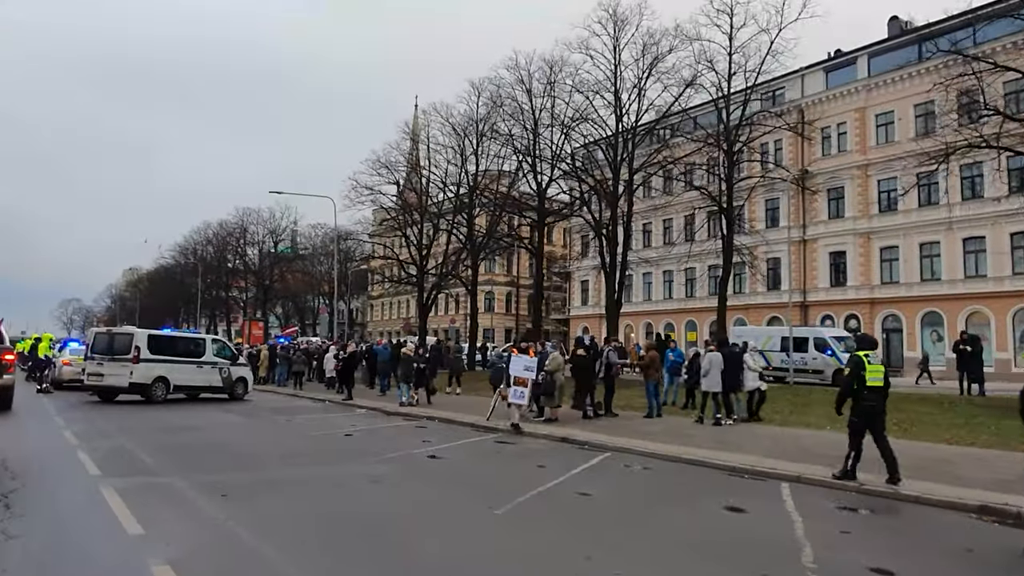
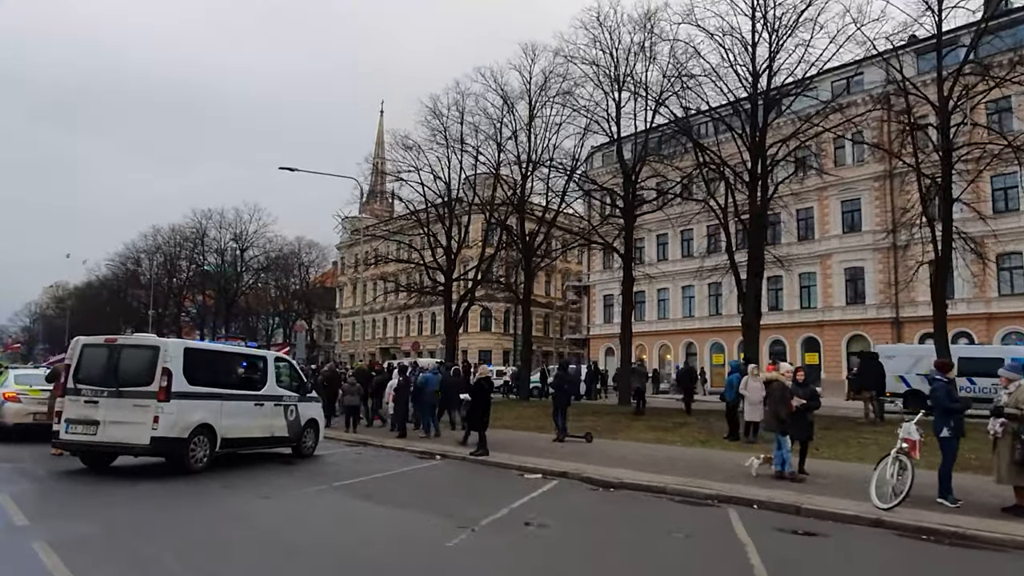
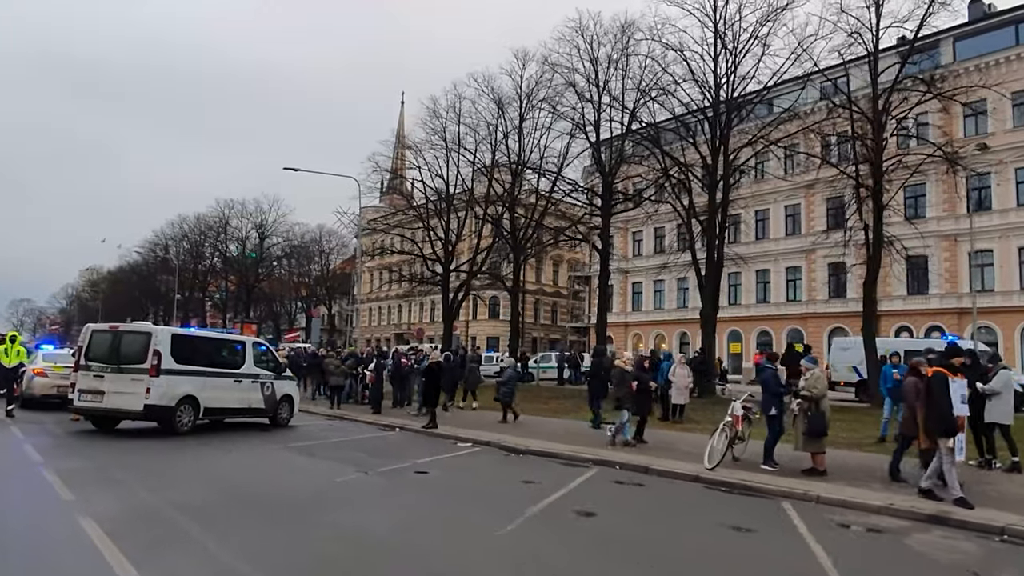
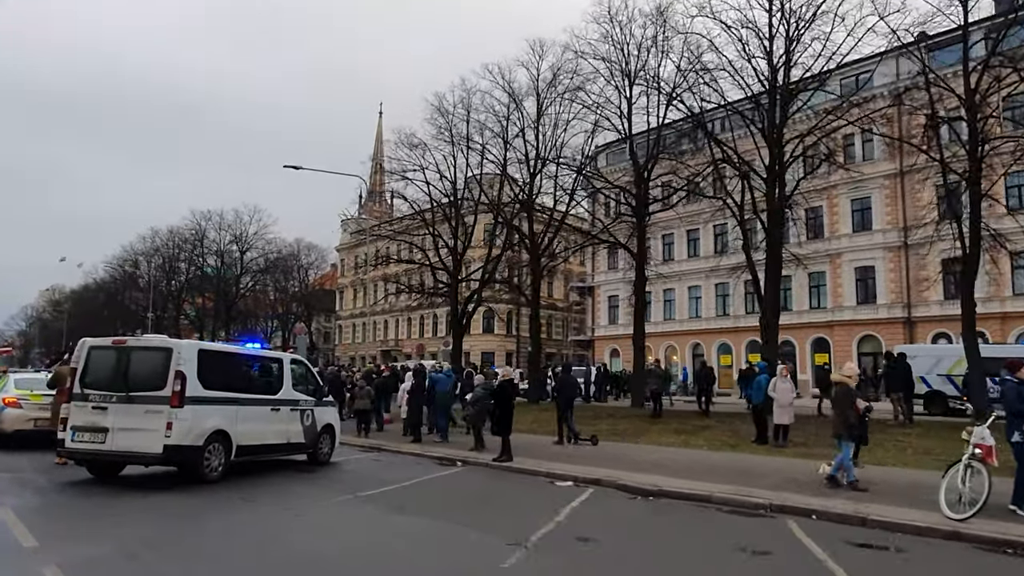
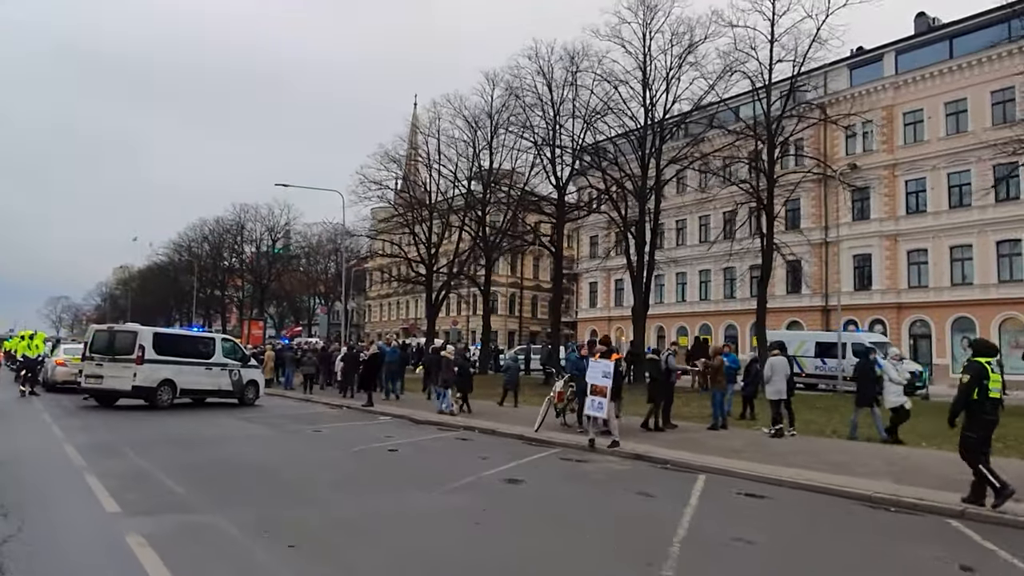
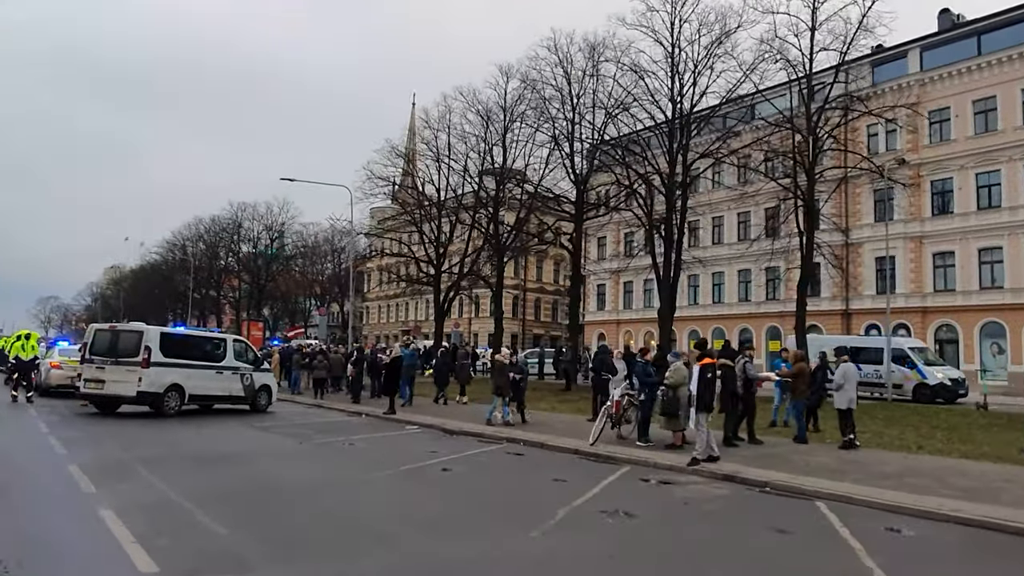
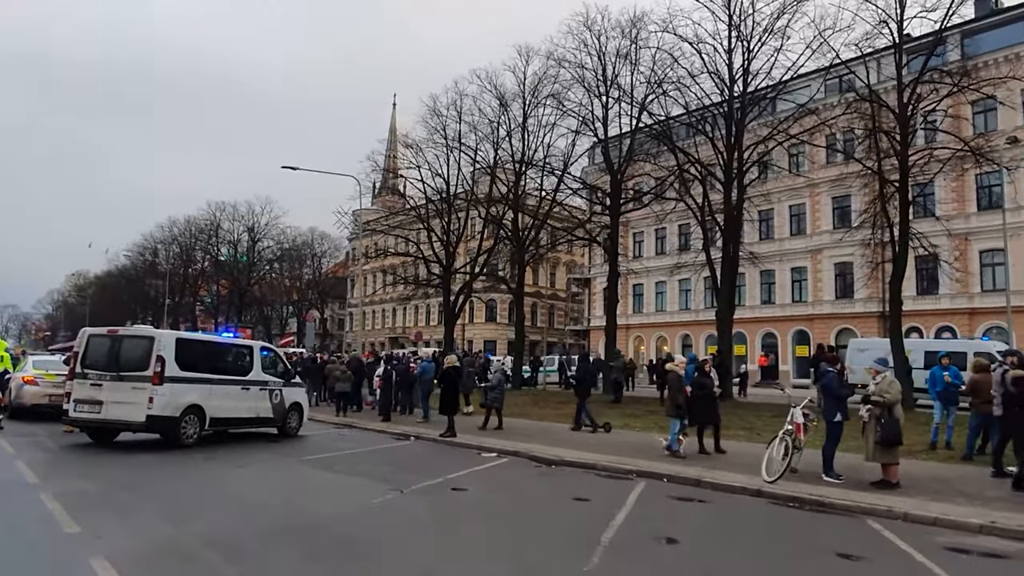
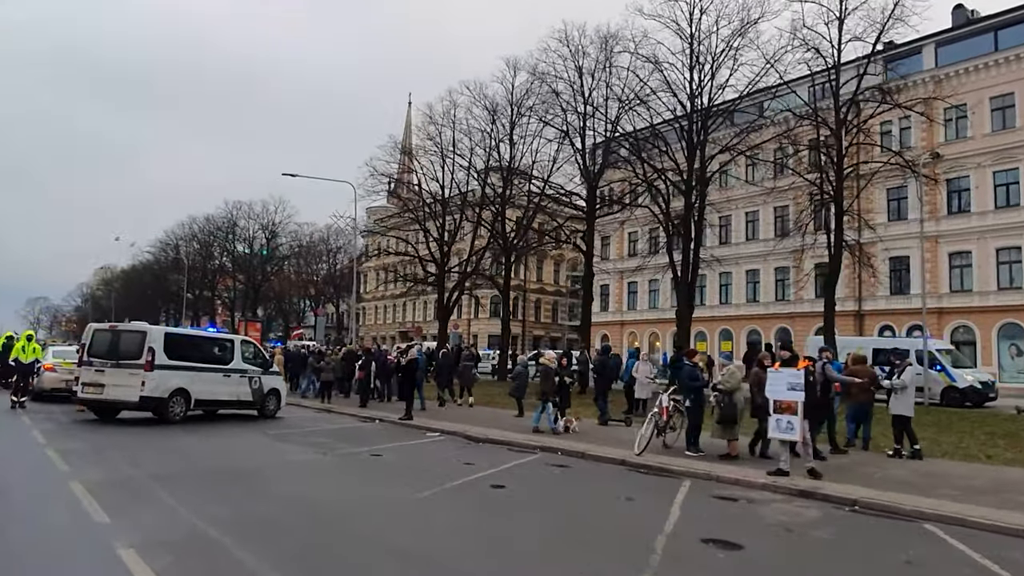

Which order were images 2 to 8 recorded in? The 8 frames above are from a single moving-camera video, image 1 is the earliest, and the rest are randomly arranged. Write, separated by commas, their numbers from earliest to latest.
5, 6, 8, 3, 7, 2, 4
